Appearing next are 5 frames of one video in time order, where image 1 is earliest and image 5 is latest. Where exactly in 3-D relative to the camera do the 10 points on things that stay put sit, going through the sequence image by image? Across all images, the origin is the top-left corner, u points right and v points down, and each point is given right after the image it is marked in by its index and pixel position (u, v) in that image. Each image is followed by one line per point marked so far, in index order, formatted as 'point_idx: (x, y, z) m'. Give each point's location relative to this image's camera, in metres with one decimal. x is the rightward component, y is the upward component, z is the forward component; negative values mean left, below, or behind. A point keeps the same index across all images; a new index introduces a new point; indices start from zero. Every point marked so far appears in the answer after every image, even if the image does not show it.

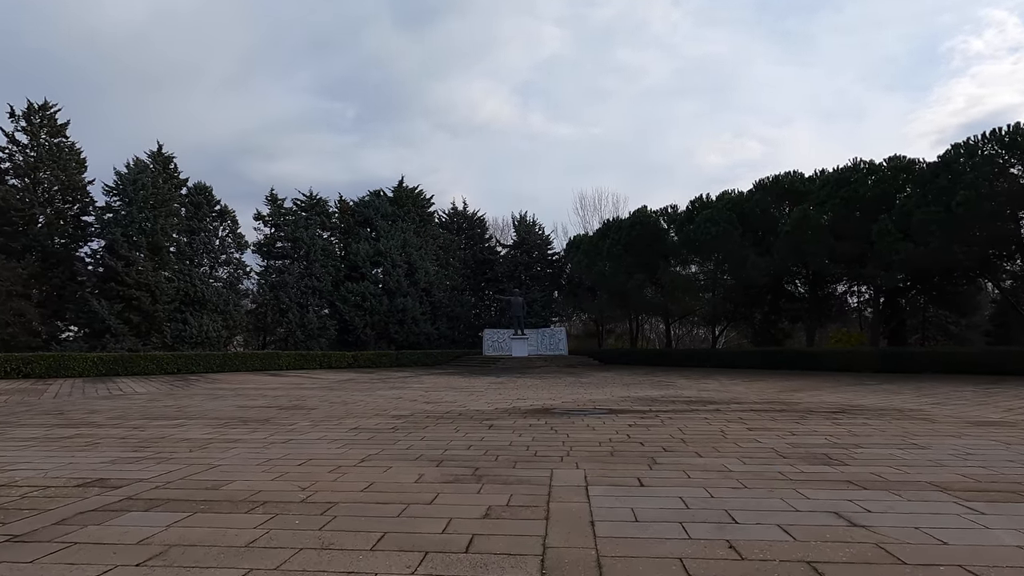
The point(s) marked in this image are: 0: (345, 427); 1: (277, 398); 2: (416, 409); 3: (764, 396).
0: (-1.9, -1.6, +6.2) m
1: (-4.6, -2.1, +10.4) m
2: (-1.4, -1.8, +8.0) m
3: (+4.6, -2.0, +9.7) m
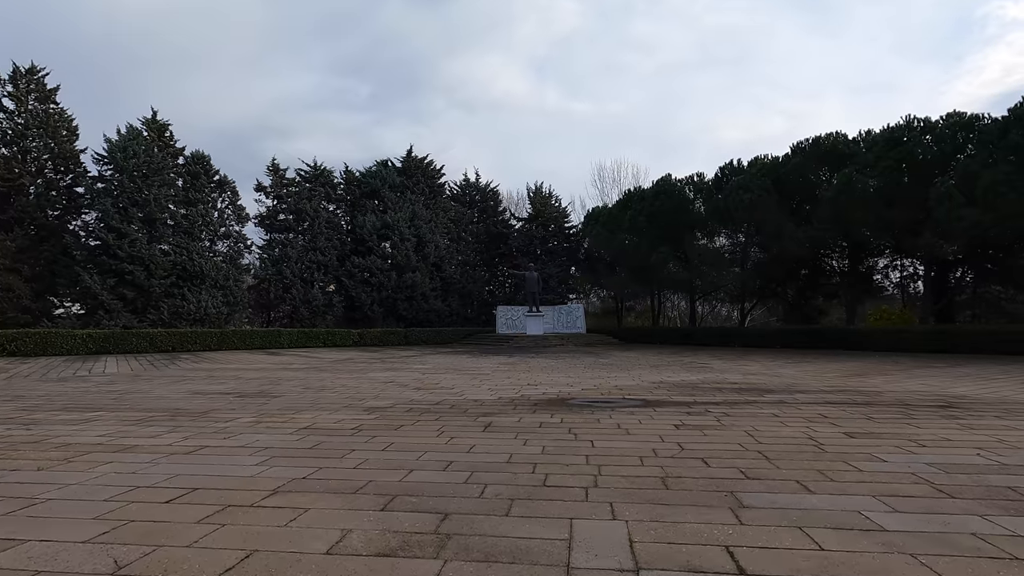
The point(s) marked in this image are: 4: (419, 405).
0: (-1.9, -1.2, +4.6) m
1: (-4.4, -1.6, +9.0) m
2: (-1.3, -1.3, +6.4) m
3: (+4.7, -1.4, +8.0) m
4: (-1.0, -1.3, +5.8) m
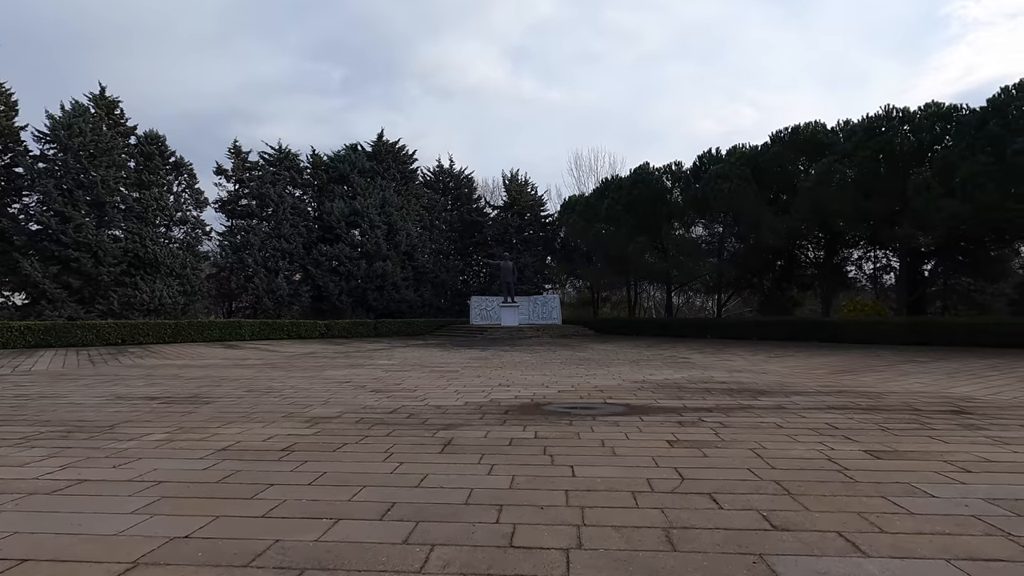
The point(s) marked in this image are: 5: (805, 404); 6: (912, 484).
0: (-2.2, -1.1, +3.8) m
1: (-4.9, -1.4, +8.1) m
2: (-1.7, -1.2, +5.6) m
3: (+4.3, -1.3, +7.5) m
4: (-1.3, -1.2, +5.0) m
5: (+3.0, -1.2, +5.5) m
6: (+2.1, -1.1, +2.9) m
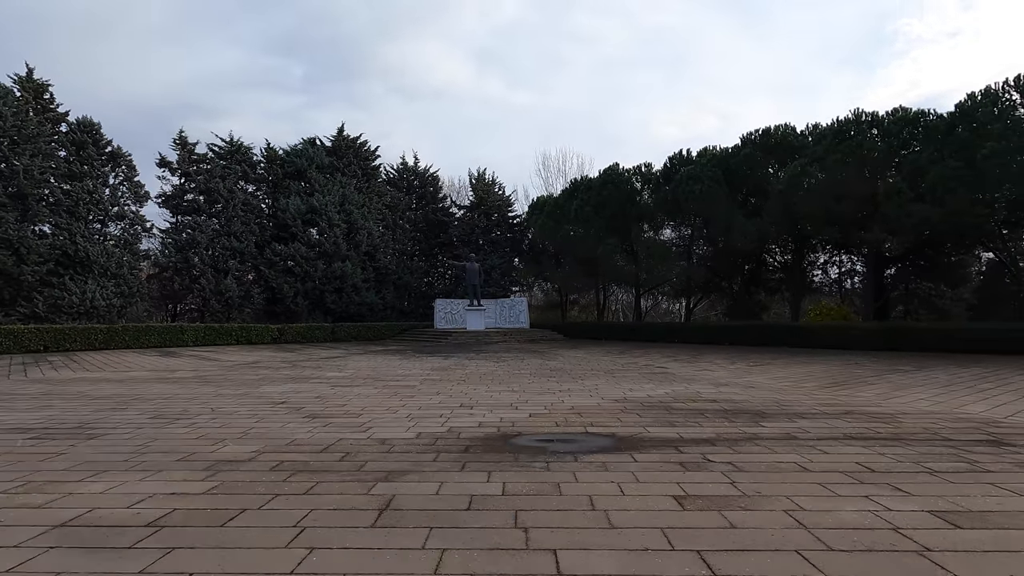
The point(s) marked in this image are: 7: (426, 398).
0: (-2.4, -1.2, +2.7) m
1: (-5.4, -1.4, +6.8) m
2: (-2.0, -1.3, +4.6) m
3: (+3.9, -1.4, +6.8) m
4: (-1.6, -1.2, +4.0) m
5: (+2.7, -1.3, +4.7) m
6: (+2.0, -1.1, +2.1) m
7: (-1.1, -1.4, +6.8) m
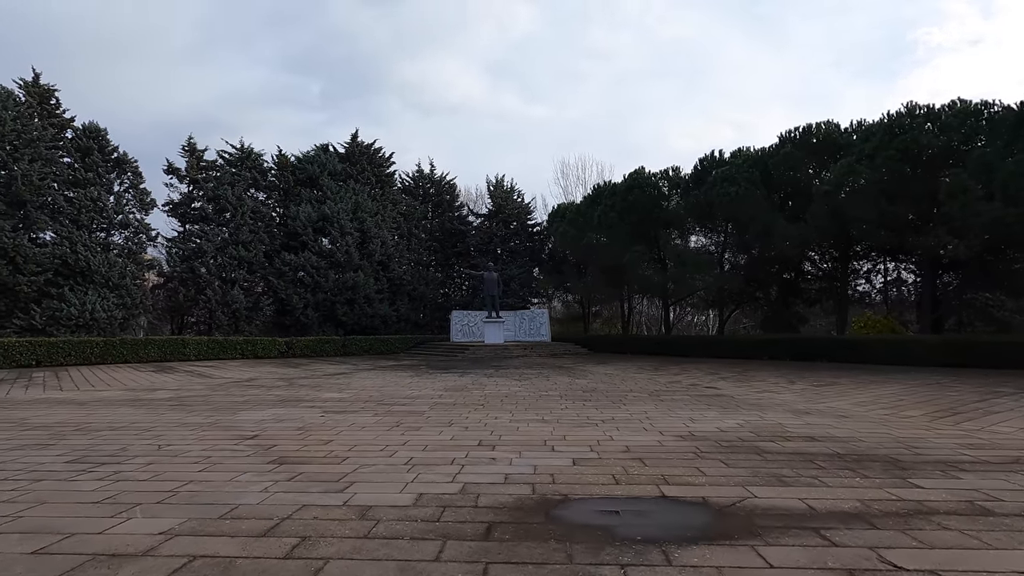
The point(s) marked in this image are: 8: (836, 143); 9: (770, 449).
0: (-2.2, -1.1, +1.3) m
1: (-5.0, -1.5, +5.5) m
2: (-1.7, -1.3, +3.2) m
3: (+4.2, -1.4, +5.2) m
4: (-1.4, -1.2, +2.6) m
5: (+2.9, -1.2, +3.1) m
6: (+2.2, -1.0, +0.5) m
7: (-0.8, -1.4, +5.3) m
8: (+12.1, +5.4, +20.0) m
9: (+2.1, -1.3, +4.5) m
